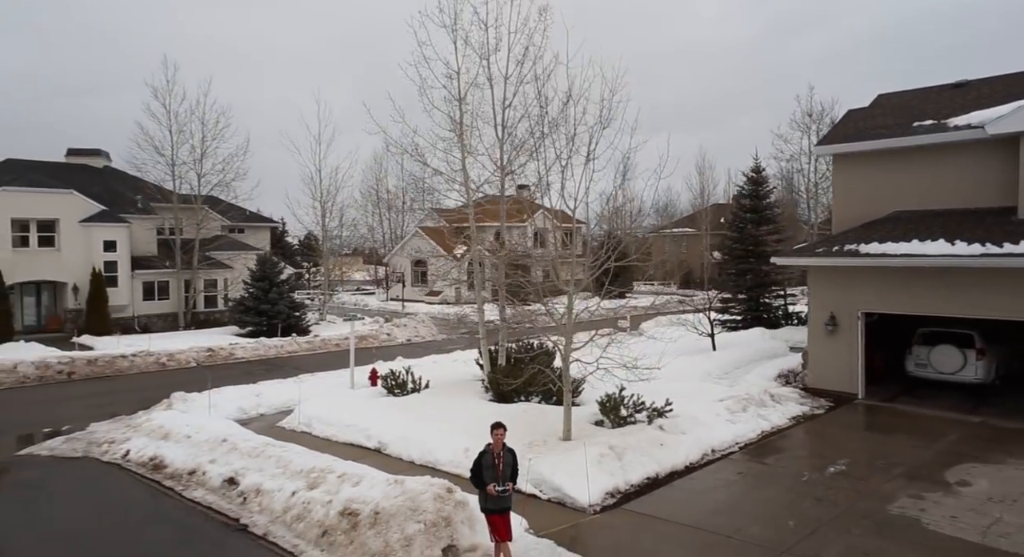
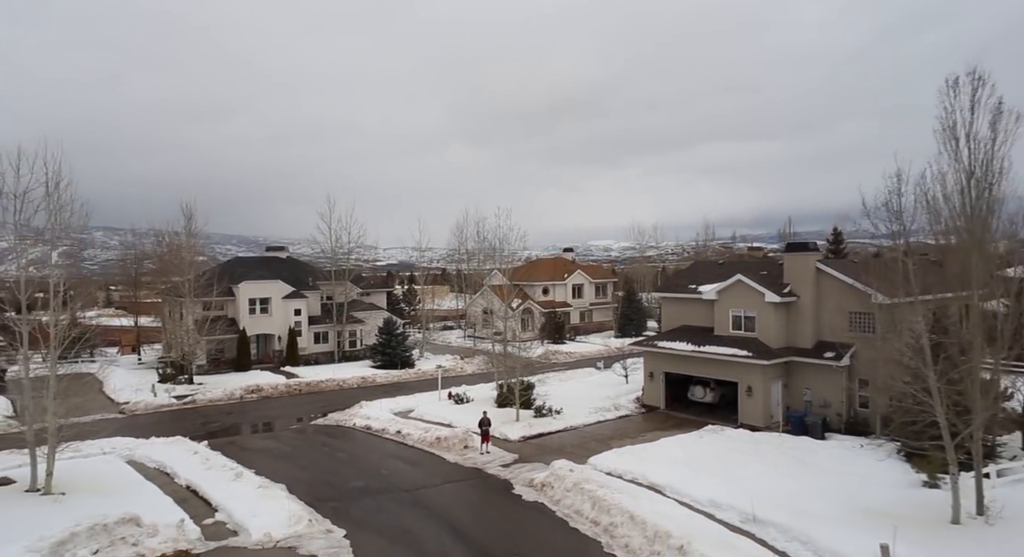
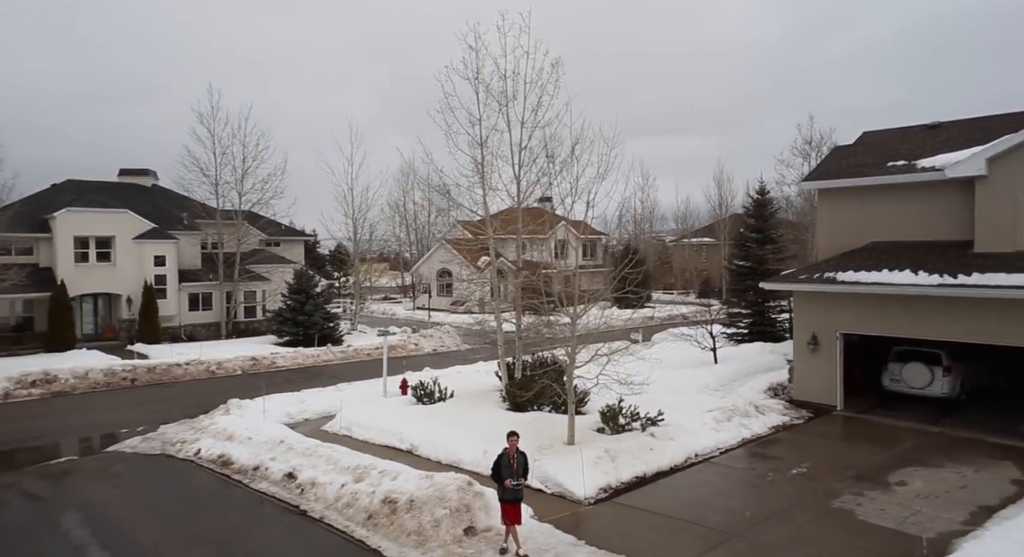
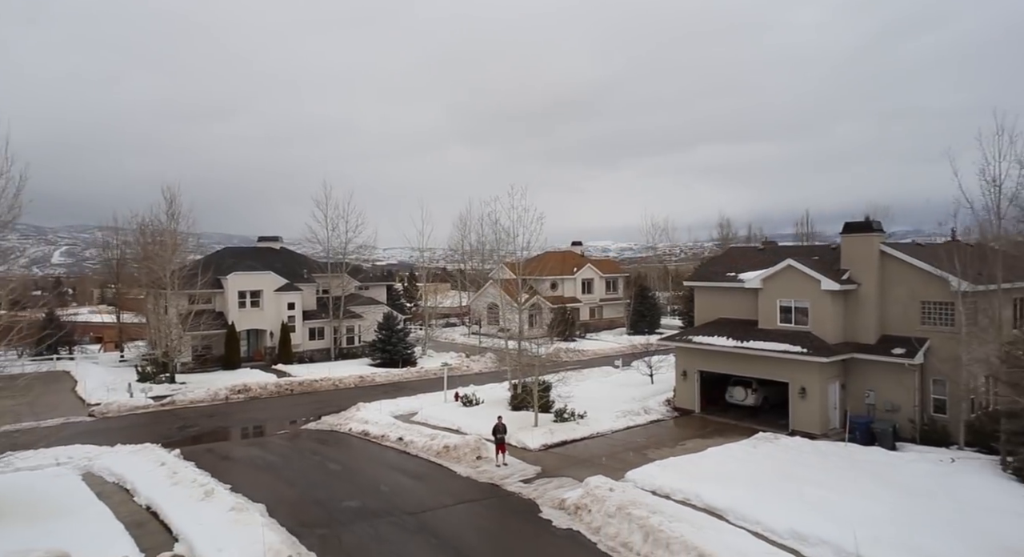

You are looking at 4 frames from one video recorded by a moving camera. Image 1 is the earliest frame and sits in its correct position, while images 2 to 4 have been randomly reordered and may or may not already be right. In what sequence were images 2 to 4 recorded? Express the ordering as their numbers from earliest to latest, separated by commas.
3, 4, 2
